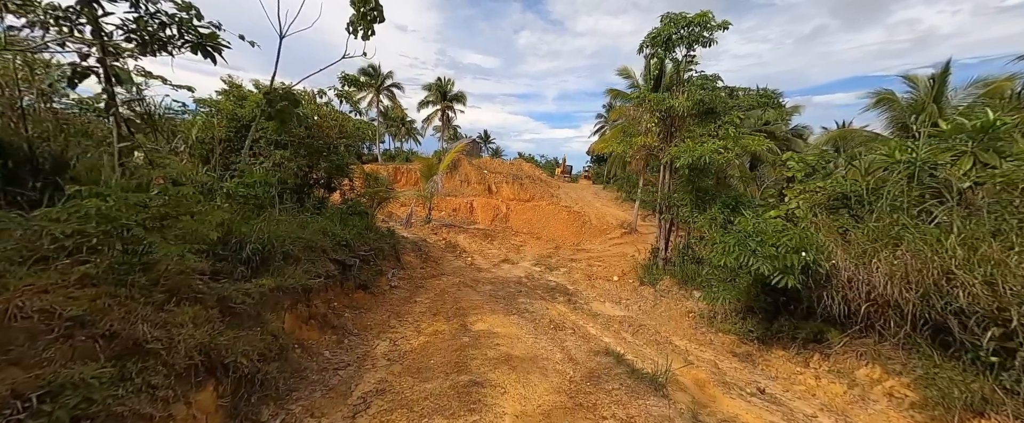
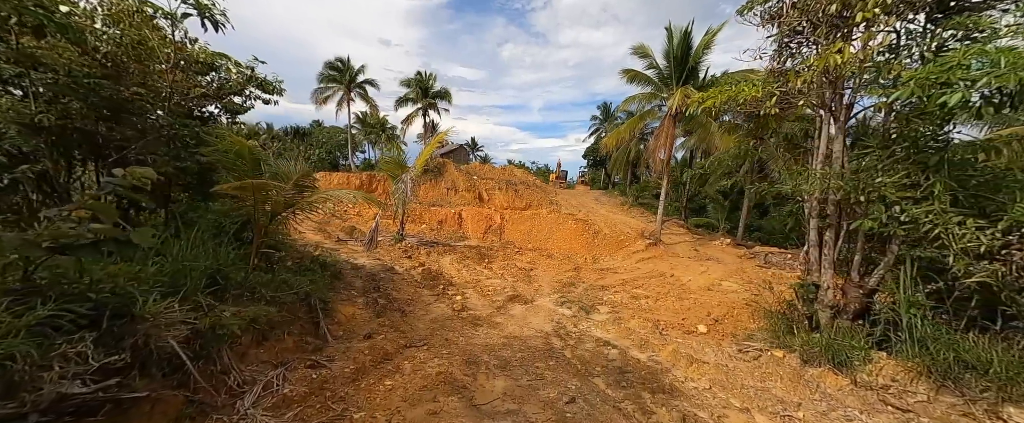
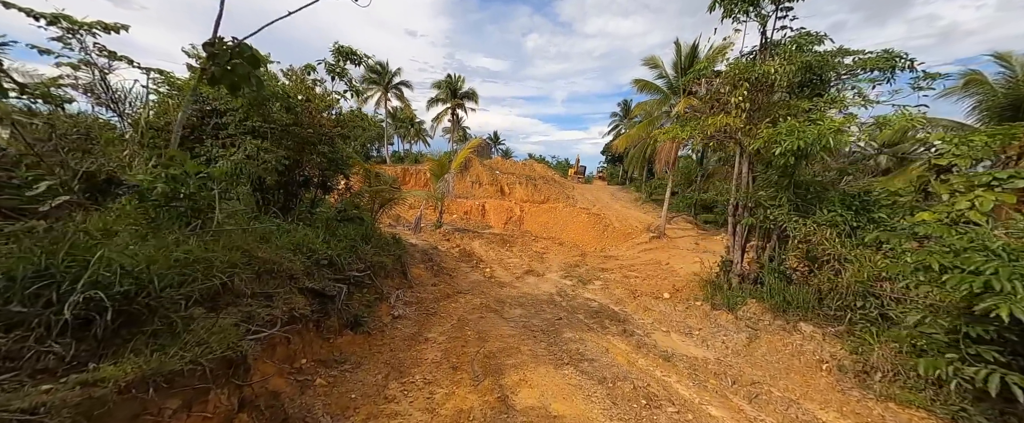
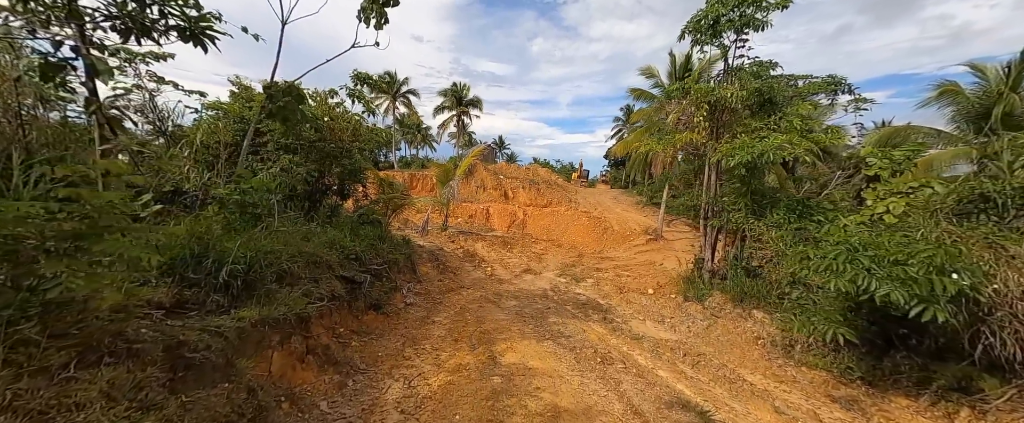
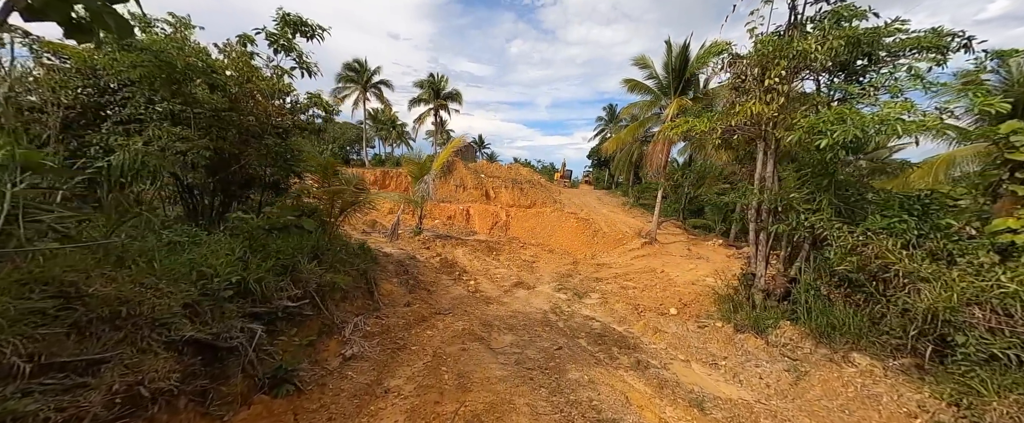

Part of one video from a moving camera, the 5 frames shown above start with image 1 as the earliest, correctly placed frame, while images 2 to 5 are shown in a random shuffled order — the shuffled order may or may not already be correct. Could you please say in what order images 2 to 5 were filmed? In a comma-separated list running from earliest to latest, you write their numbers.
4, 3, 5, 2
